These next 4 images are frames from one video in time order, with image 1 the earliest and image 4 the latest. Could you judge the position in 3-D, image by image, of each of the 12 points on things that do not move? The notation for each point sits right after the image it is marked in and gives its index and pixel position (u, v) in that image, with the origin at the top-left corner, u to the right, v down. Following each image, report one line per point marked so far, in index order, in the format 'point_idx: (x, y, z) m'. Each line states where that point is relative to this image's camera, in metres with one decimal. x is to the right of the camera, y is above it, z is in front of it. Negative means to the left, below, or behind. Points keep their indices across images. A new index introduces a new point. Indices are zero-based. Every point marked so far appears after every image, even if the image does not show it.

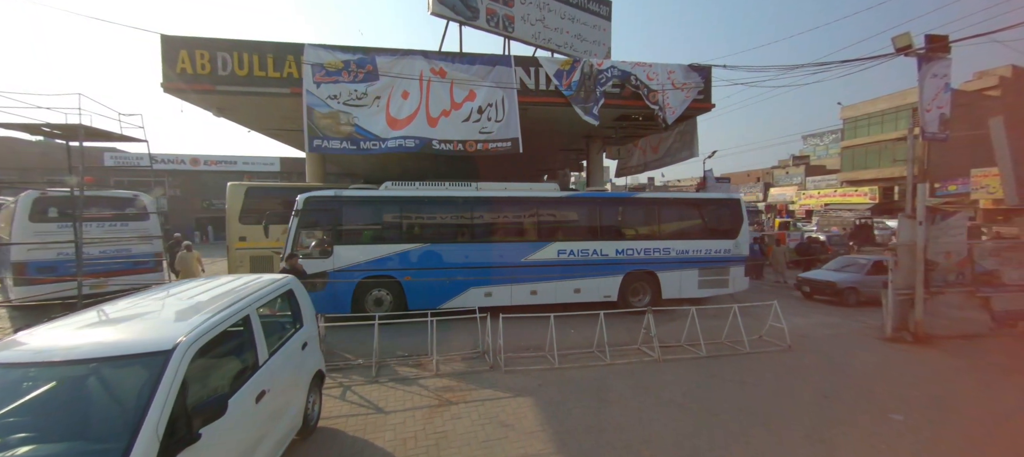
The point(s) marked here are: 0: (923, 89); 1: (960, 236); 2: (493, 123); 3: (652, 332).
0: (+7.9, +2.7, +6.9) m
1: (+8.9, -0.1, +7.2) m
2: (-0.6, +3.3, +11.2) m
3: (+2.4, -1.8, +6.2) m
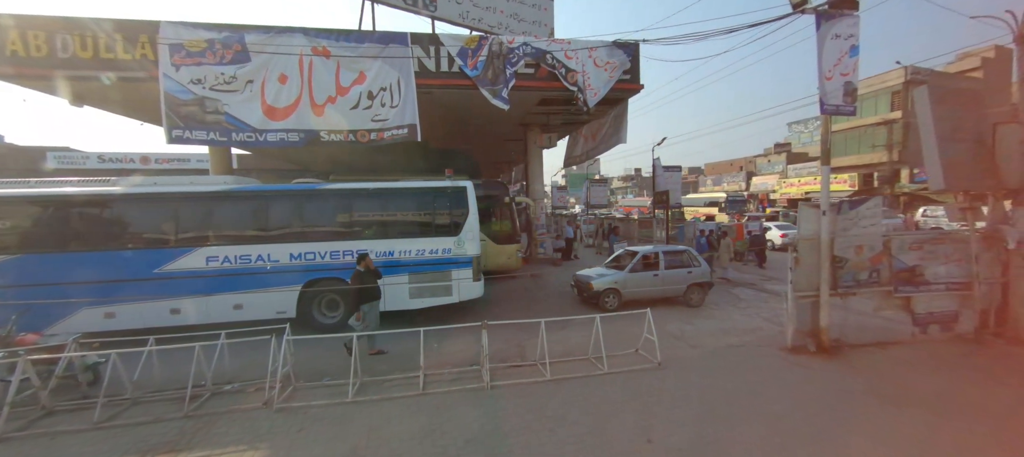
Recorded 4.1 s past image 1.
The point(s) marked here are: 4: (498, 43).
0: (+5.0, +2.8, +5.8) m
1: (+6.1, 0.0, +6.2) m
2: (-3.5, +3.3, +10.0) m
3: (-0.4, -1.7, +5.2) m
4: (-0.4, +5.4, +10.6) m
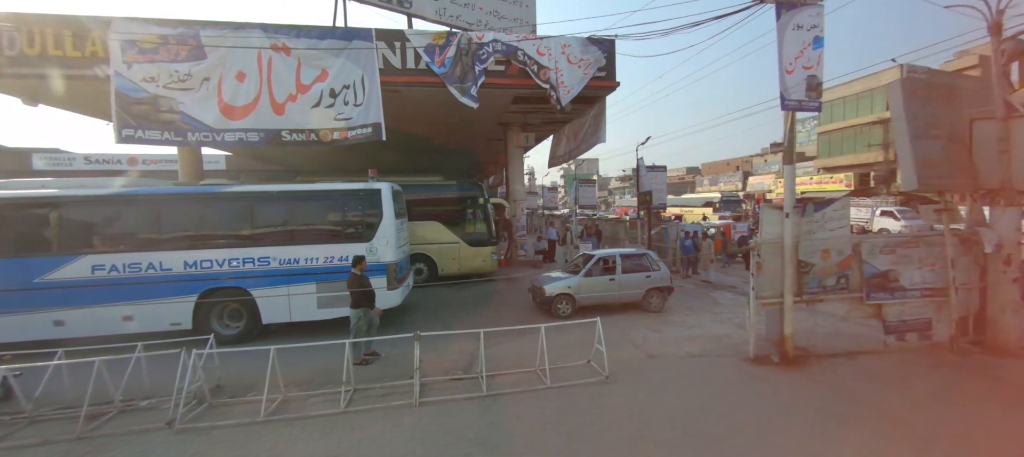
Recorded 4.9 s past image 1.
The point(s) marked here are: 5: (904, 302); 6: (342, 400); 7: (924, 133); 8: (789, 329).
0: (+4.1, +2.8, +5.4) m
1: (+5.3, 0.0, +5.8) m
2: (-4.3, +3.2, +9.7) m
3: (-1.2, -1.8, +4.8) m
4: (-1.3, +5.4, +10.2) m
5: (+6.6, -1.2, +6.1) m
6: (-2.1, -2.2, +4.6) m
7: (+6.9, +1.6, +6.1) m
8: (+4.4, -1.6, +5.7) m
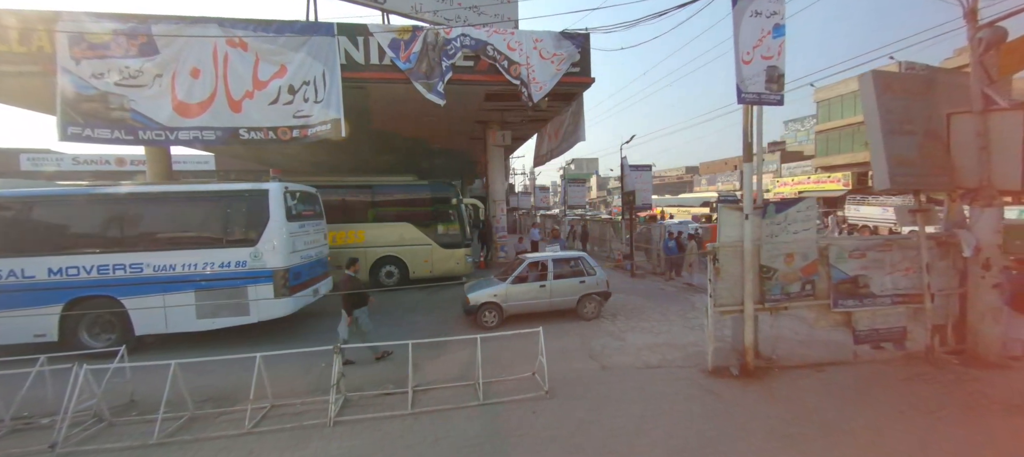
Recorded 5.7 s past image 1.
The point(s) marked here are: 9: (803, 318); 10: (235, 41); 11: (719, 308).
0: (+3.2, +2.8, +5.0) m
1: (+4.4, -0.1, +5.4) m
2: (-5.2, +3.2, +9.3) m
3: (-2.1, -1.9, +4.5) m
4: (-2.2, +5.3, +9.9) m
5: (+5.7, -1.3, +5.7) m
6: (-3.0, -2.2, +4.2) m
7: (+6.0, +1.6, +5.6) m
8: (+3.5, -1.6, +5.3) m
9: (+4.5, -1.4, +5.6) m
10: (-6.9, +4.7, +9.0) m
11: (+3.1, -1.2, +5.4) m
